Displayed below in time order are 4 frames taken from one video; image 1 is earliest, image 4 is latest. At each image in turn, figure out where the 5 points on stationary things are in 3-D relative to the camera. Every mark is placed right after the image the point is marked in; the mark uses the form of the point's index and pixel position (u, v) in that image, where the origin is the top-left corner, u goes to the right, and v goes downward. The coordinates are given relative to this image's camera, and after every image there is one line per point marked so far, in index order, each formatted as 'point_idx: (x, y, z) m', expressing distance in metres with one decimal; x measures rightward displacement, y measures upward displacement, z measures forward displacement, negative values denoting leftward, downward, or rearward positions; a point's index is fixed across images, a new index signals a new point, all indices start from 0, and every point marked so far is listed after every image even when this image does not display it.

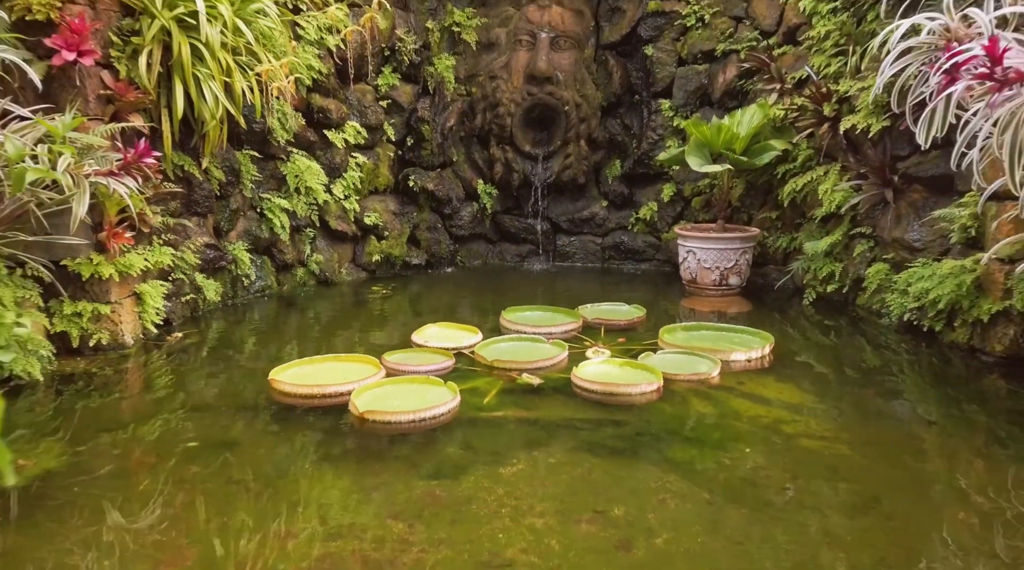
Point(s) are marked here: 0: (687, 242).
0: (+1.1, +0.3, +5.1) m
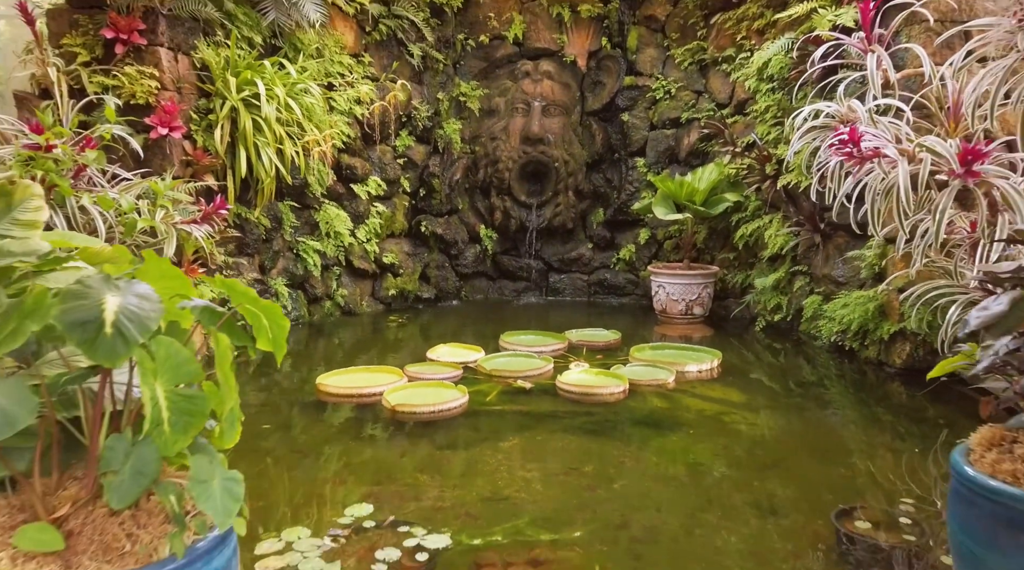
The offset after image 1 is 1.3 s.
0: (+1.1, +0.1, +6.0) m
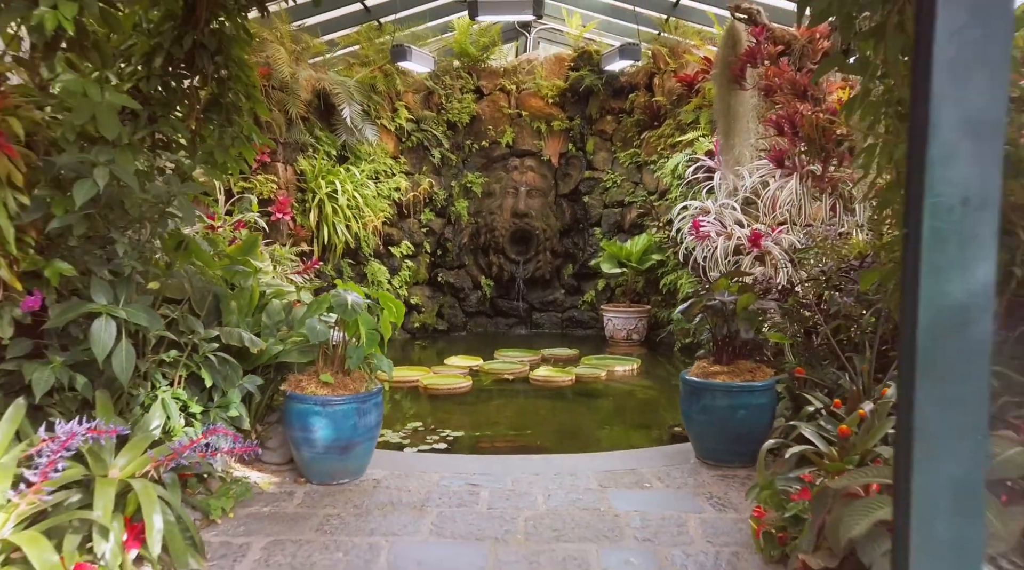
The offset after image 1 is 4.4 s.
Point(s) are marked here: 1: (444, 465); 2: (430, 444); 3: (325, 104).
0: (+1.0, -0.3, +8.5) m
1: (-0.3, -0.9, +4.0) m
2: (-0.5, -0.9, +4.8) m
3: (-1.8, +1.7, +7.7) m
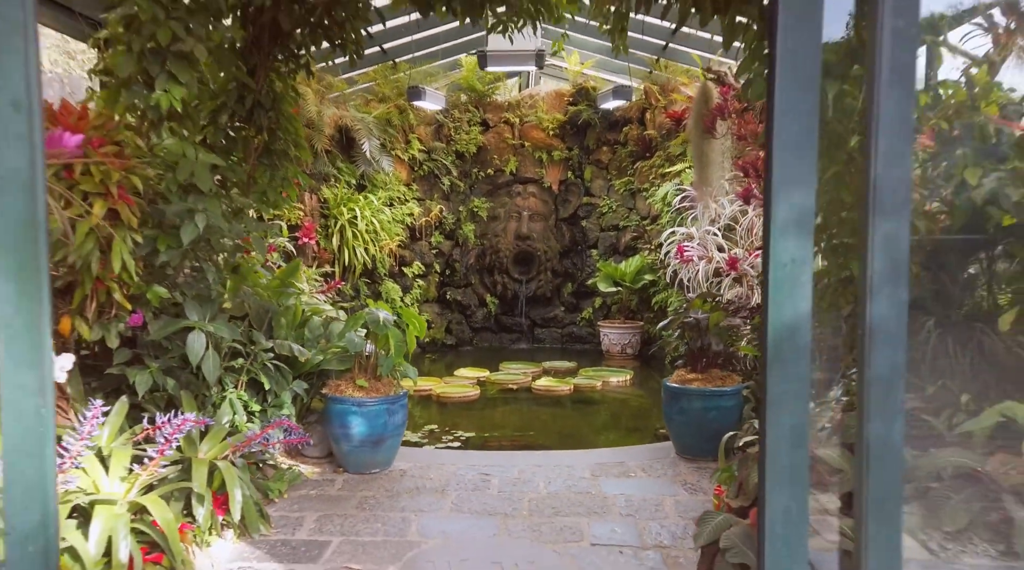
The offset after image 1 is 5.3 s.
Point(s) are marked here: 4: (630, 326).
0: (+1.0, -0.5, +9.1) m
1: (-0.3, -1.0, +4.7) m
2: (-0.4, -1.1, +5.5) m
3: (-1.7, +1.5, +8.4) m
4: (+1.3, -0.5, +9.0) m
